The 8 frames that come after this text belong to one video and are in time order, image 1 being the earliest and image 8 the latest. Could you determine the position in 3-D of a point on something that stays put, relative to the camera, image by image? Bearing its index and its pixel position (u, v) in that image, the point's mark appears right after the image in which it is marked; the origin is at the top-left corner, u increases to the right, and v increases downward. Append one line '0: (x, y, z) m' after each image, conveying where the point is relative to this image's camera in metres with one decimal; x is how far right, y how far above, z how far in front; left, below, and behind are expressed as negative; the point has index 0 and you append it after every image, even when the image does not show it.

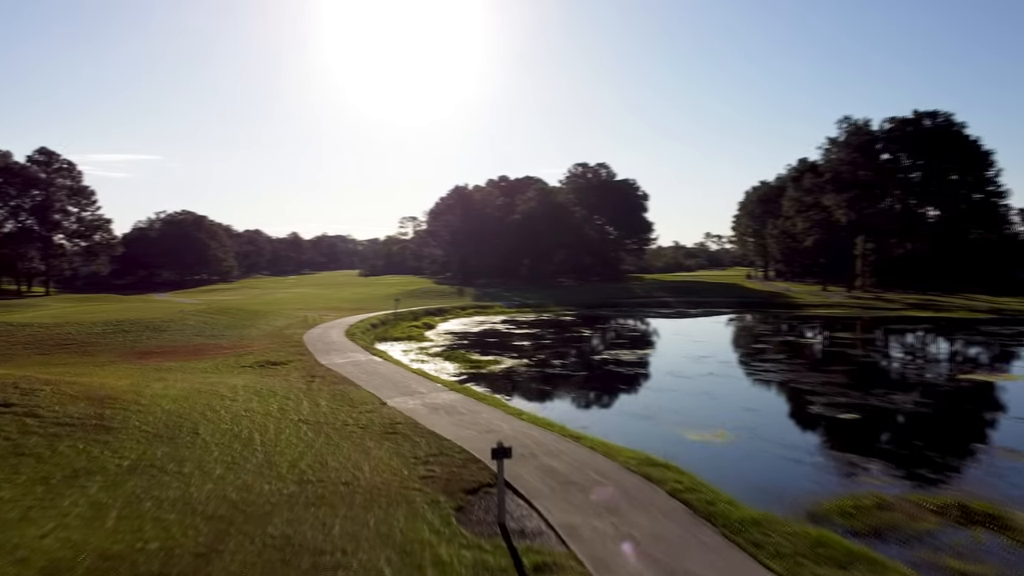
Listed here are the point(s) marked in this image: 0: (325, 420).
0: (-3.2, -2.3, +14.9) m
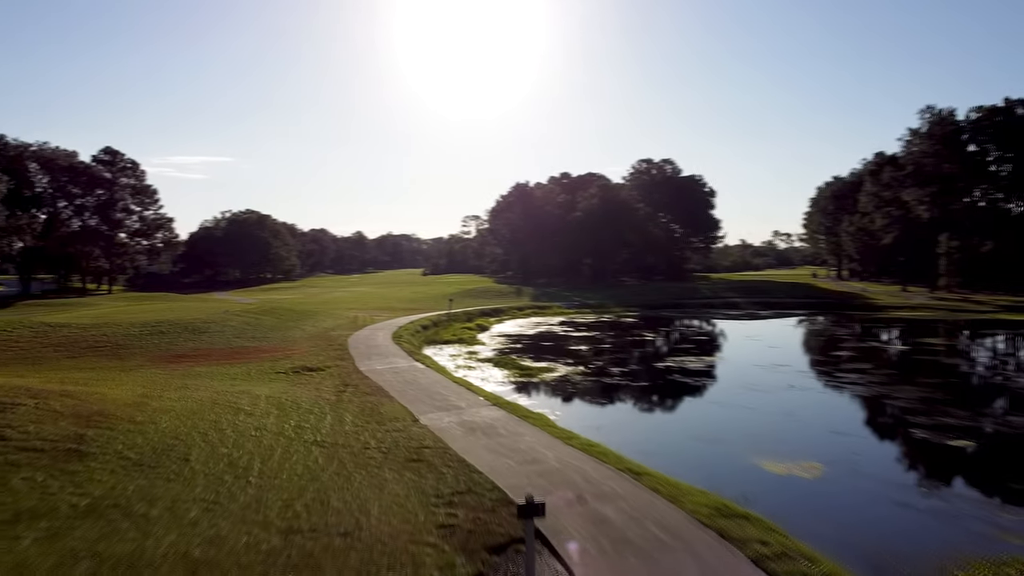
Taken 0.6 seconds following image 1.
0: (-2.5, -2.3, +13.0) m
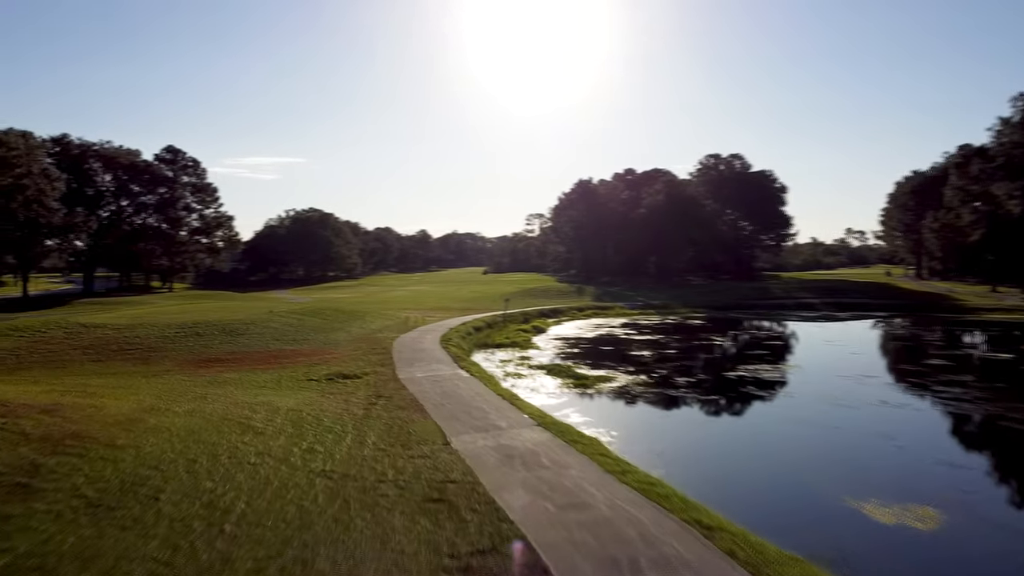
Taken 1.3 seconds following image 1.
0: (-2.0, -2.4, +11.0) m
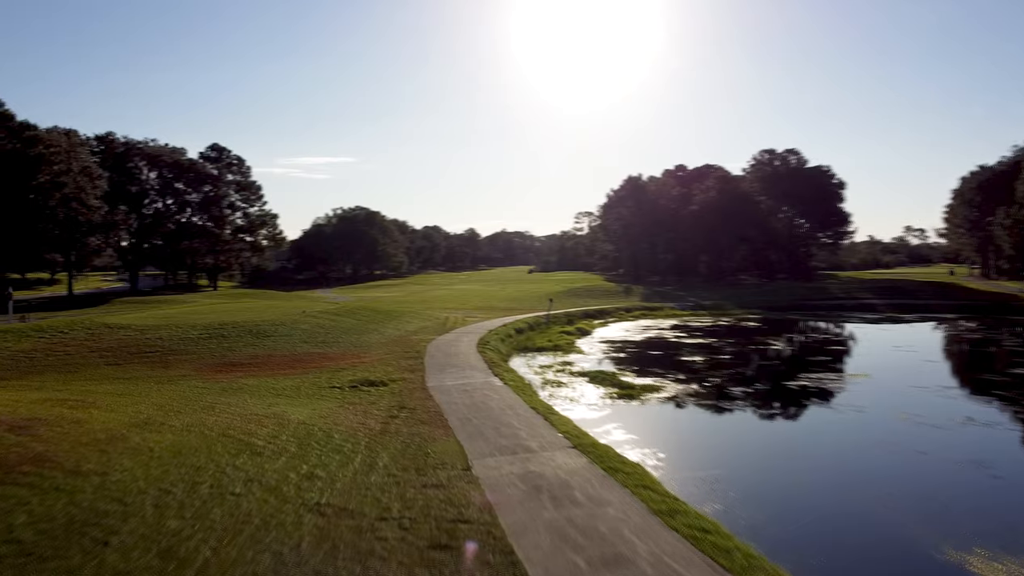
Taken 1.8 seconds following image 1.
0: (-1.7, -2.4, +9.4) m
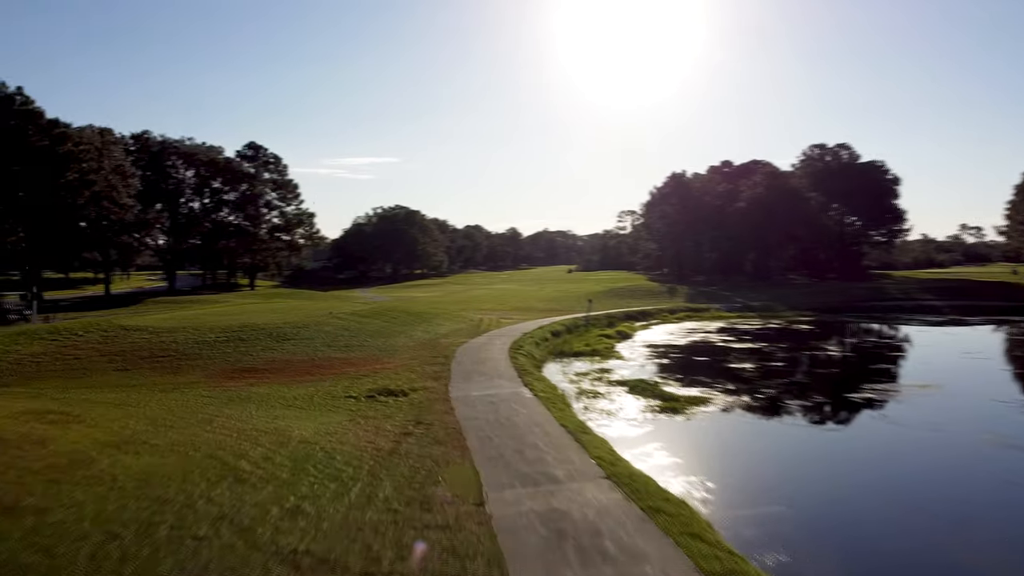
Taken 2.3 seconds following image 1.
0: (-1.6, -2.4, +7.8) m
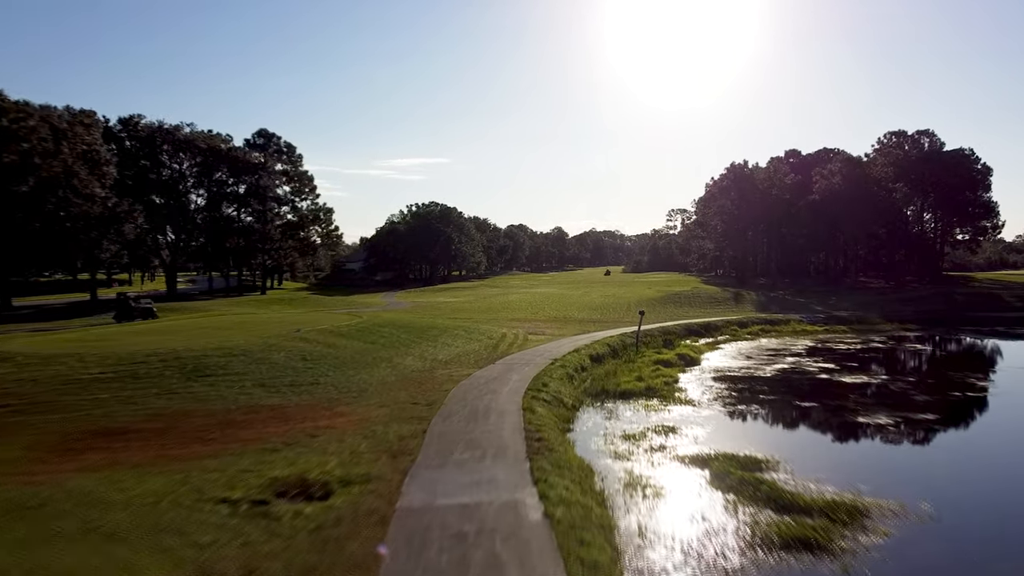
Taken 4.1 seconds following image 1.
0: (-2.1, -2.7, +0.1) m
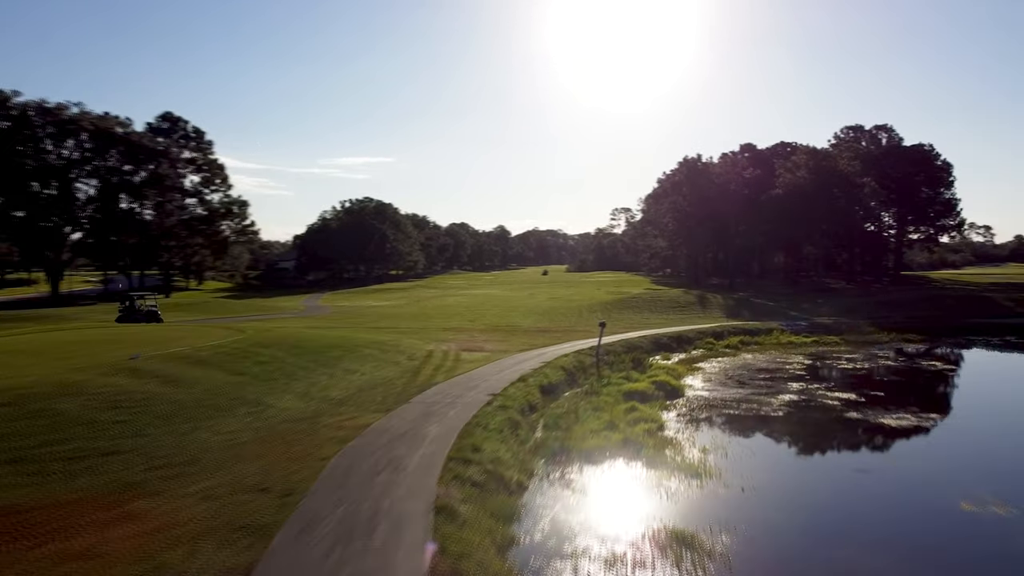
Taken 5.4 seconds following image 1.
0: (-2.1, -2.9, -6.1) m
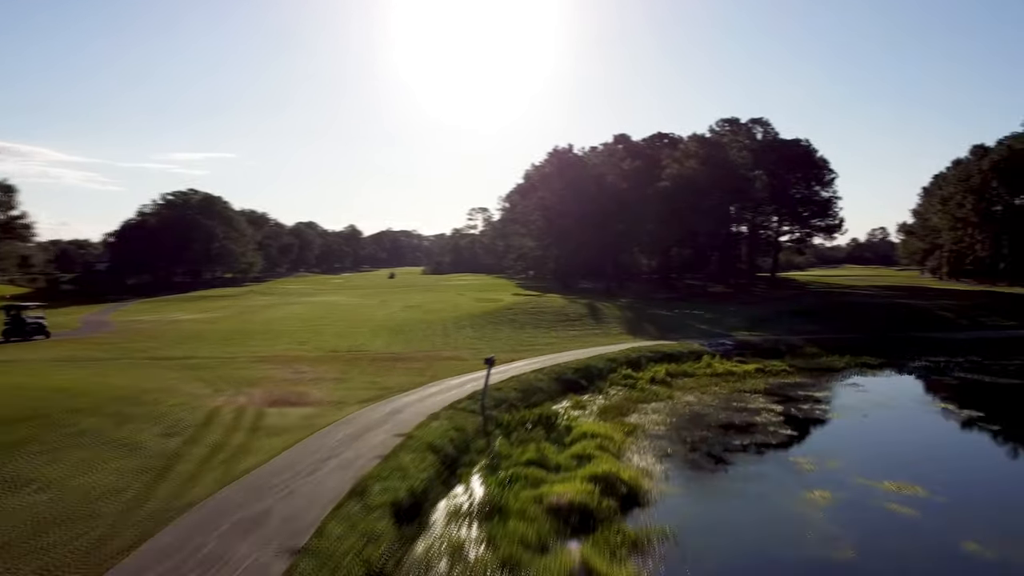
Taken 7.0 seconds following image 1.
0: (+0.1, -3.2, -15.0) m
